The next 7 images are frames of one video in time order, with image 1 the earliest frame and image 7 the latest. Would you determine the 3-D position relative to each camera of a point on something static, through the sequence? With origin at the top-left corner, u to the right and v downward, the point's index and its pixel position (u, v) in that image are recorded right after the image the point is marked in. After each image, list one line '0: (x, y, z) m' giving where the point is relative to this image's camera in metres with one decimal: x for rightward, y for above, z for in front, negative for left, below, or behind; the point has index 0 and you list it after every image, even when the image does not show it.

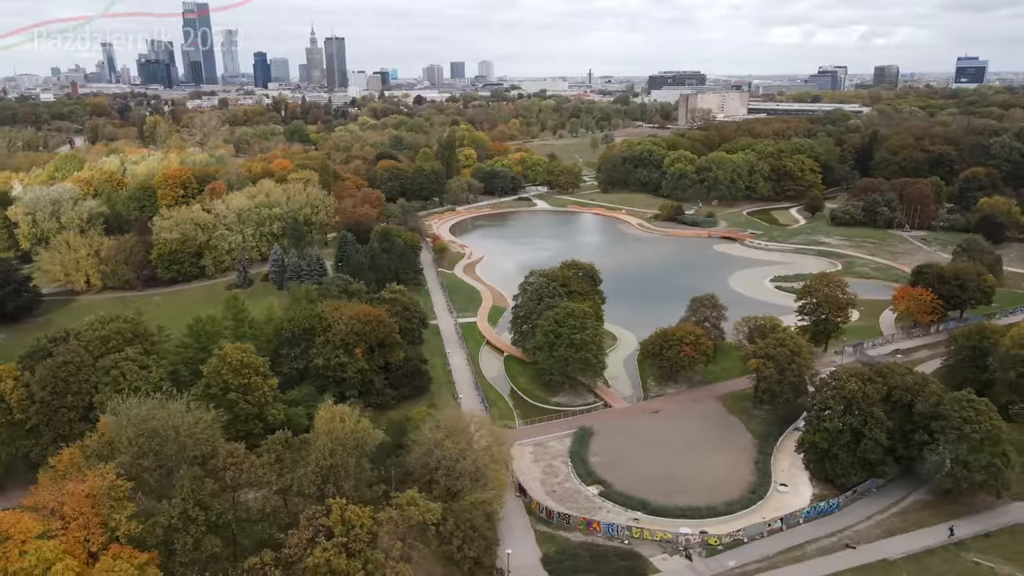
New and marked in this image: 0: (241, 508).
0: (-7.5, -6.0, +19.9) m
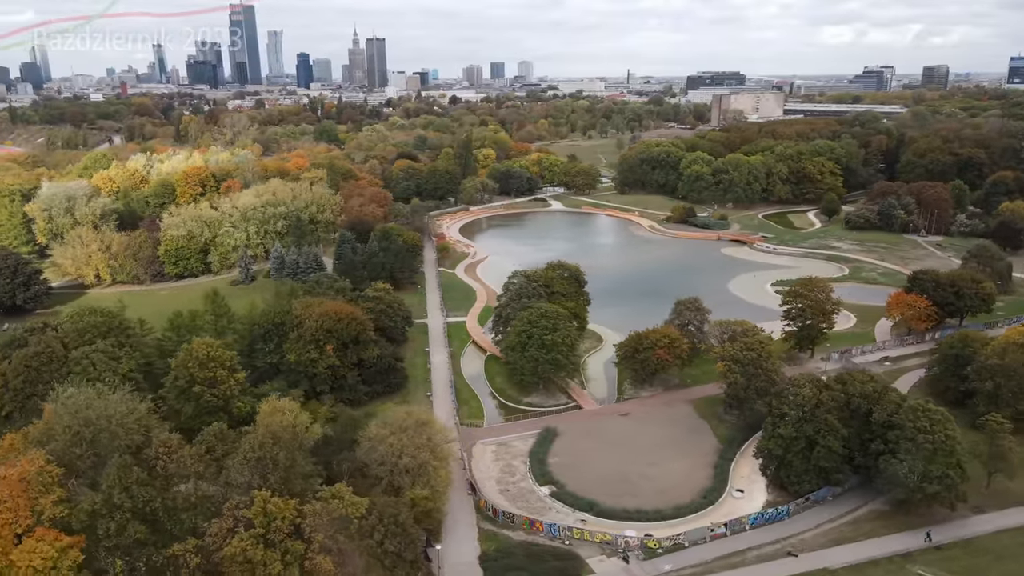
0: (-9.8, -5.9, +20.6) m
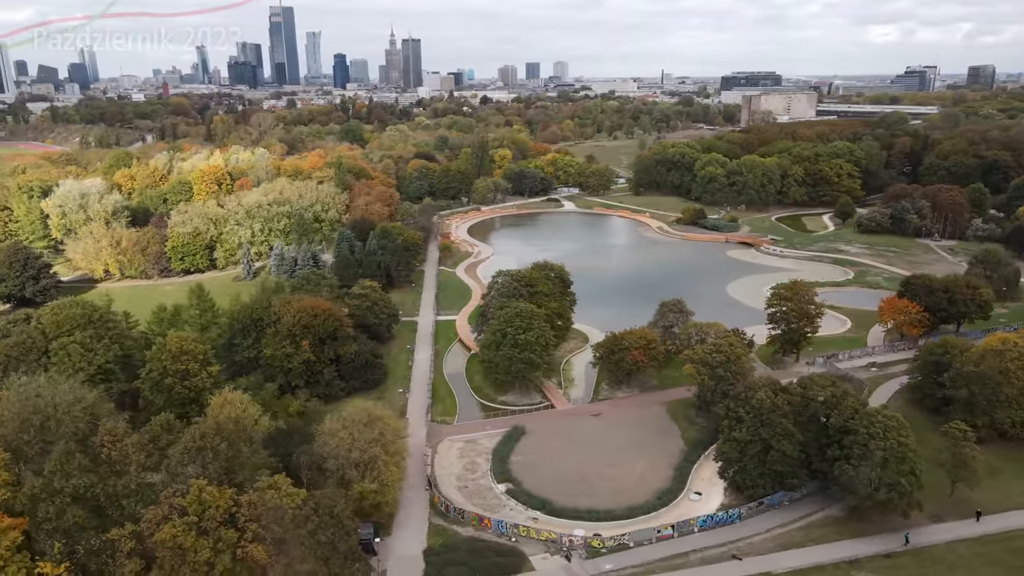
0: (-11.8, -5.7, +21.4) m
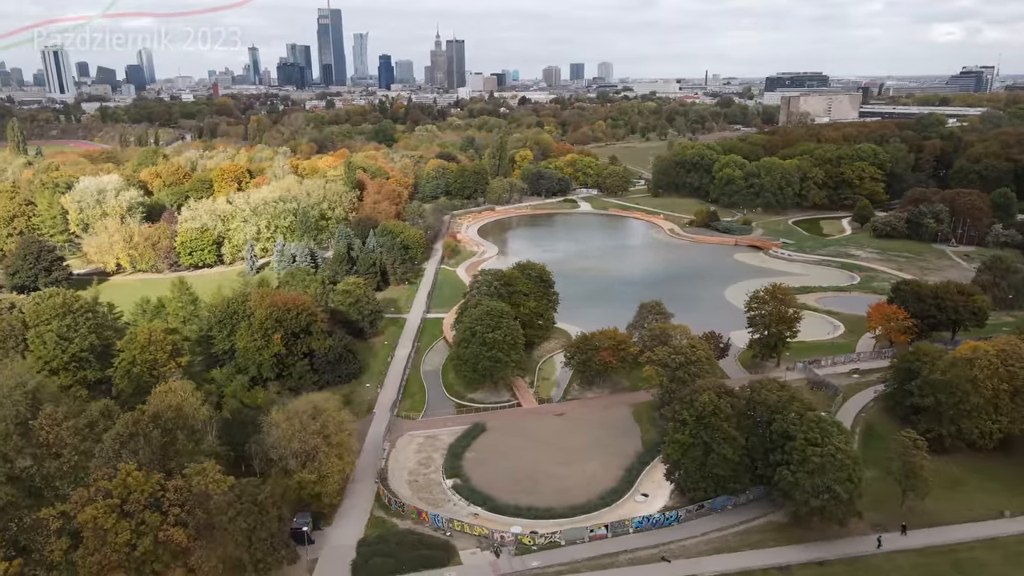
0: (-14.3, -5.5, +22.4) m
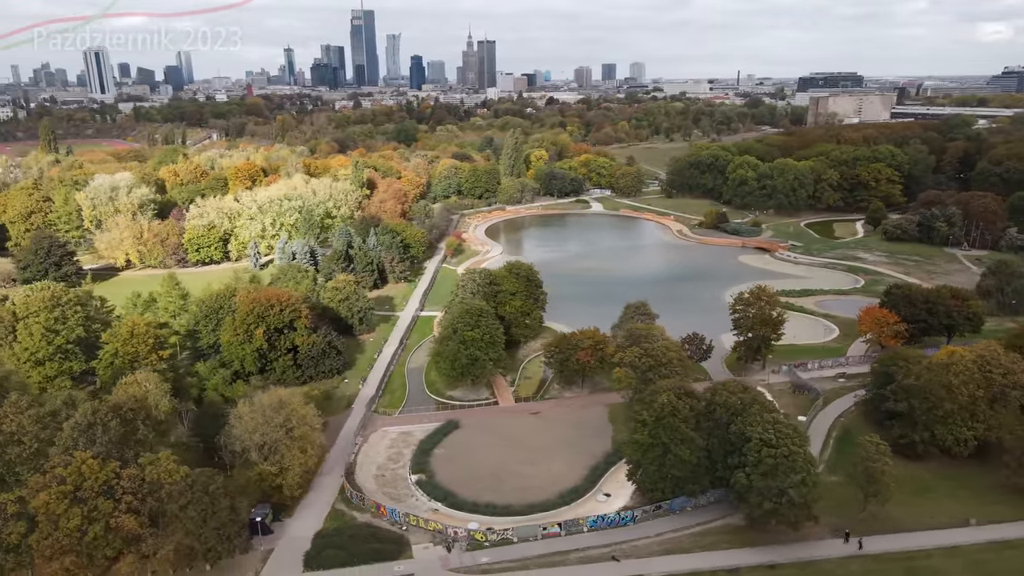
0: (-16.0, -5.2, +23.3) m
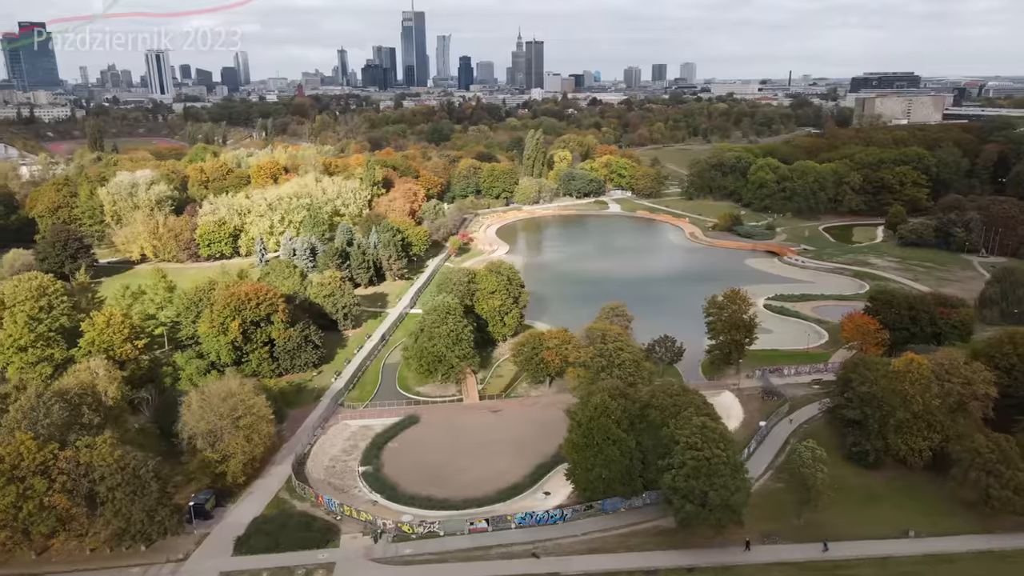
0: (-18.7, -4.8, +24.7) m
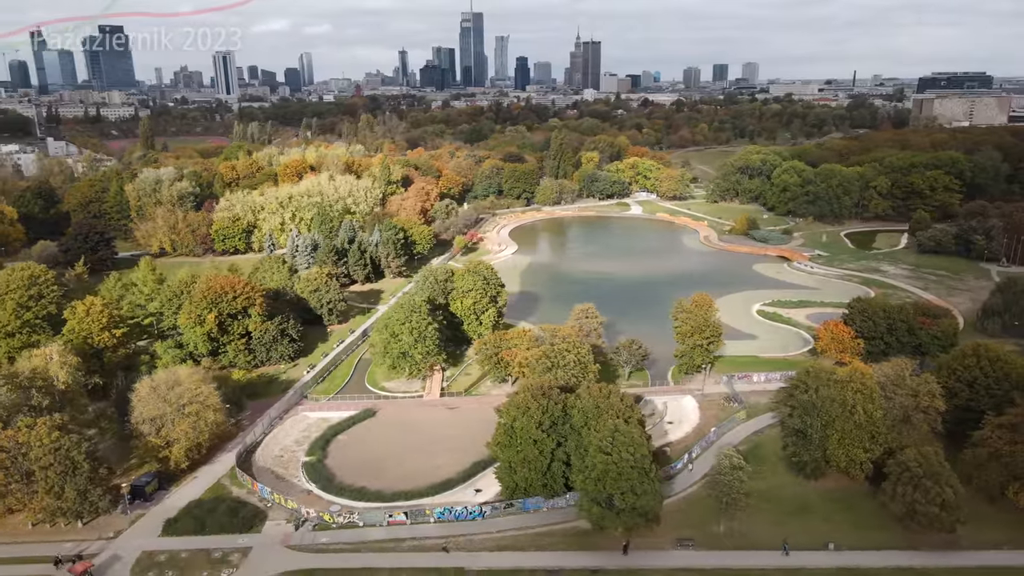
0: (-21.6, -4.4, +26.6) m
